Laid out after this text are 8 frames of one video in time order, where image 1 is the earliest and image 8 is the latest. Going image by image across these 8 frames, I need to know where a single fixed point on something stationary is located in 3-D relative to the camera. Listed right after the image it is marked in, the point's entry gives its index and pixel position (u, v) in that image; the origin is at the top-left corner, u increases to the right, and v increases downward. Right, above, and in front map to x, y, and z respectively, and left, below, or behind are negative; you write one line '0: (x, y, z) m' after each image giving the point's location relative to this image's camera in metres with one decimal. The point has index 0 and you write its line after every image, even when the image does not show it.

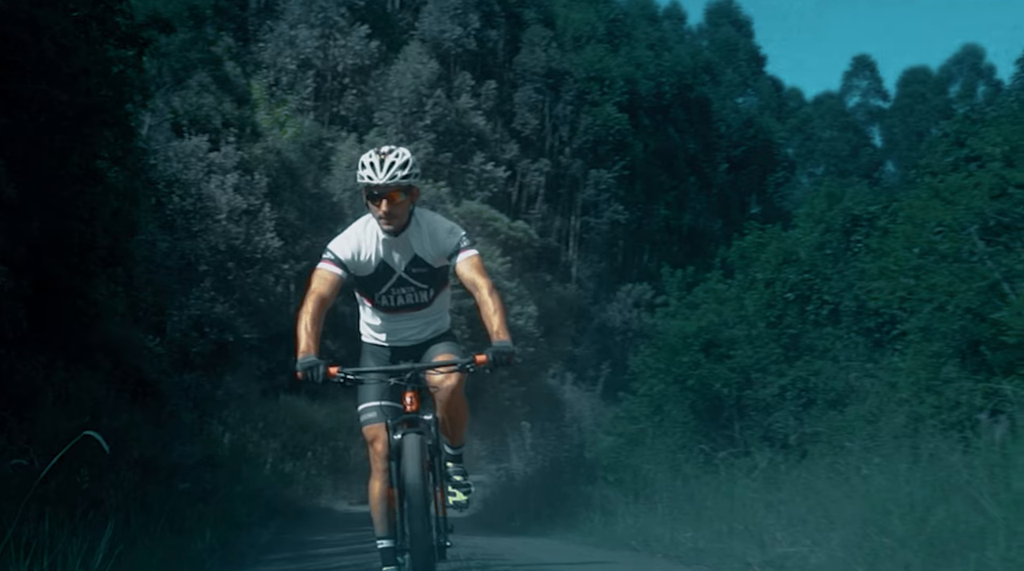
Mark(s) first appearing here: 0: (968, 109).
0: (+6.1, +2.4, +12.4) m
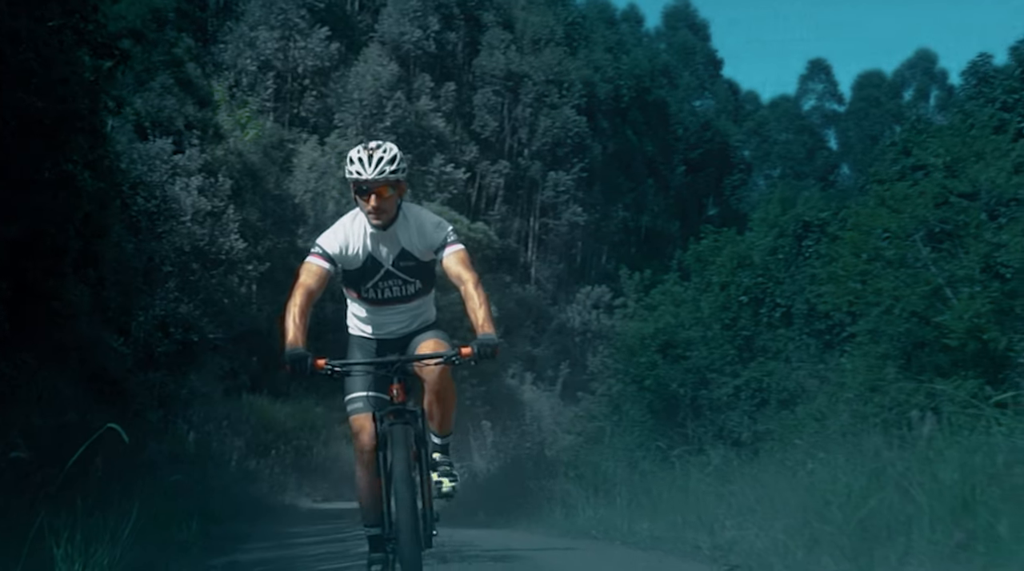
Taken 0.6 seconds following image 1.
0: (+5.6, +2.4, +13.0) m
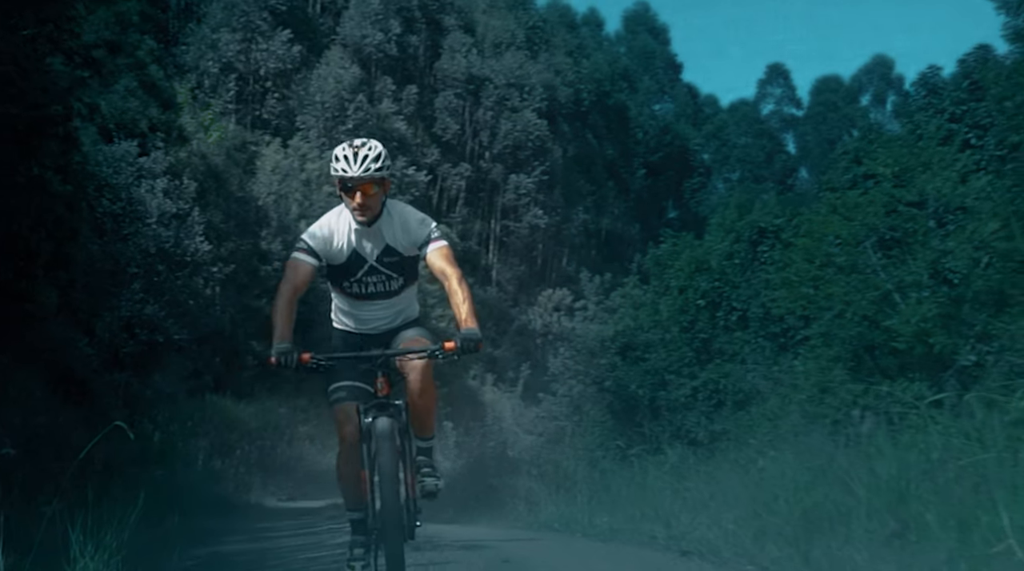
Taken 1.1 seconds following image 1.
0: (+5.1, +2.3, +13.4) m
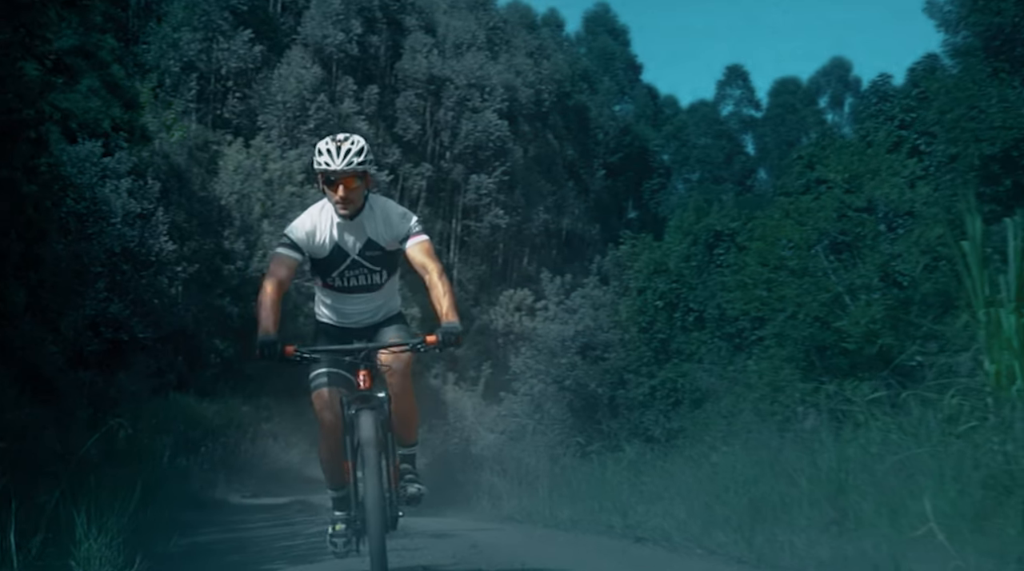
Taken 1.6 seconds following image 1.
0: (+4.6, +2.3, +13.9) m
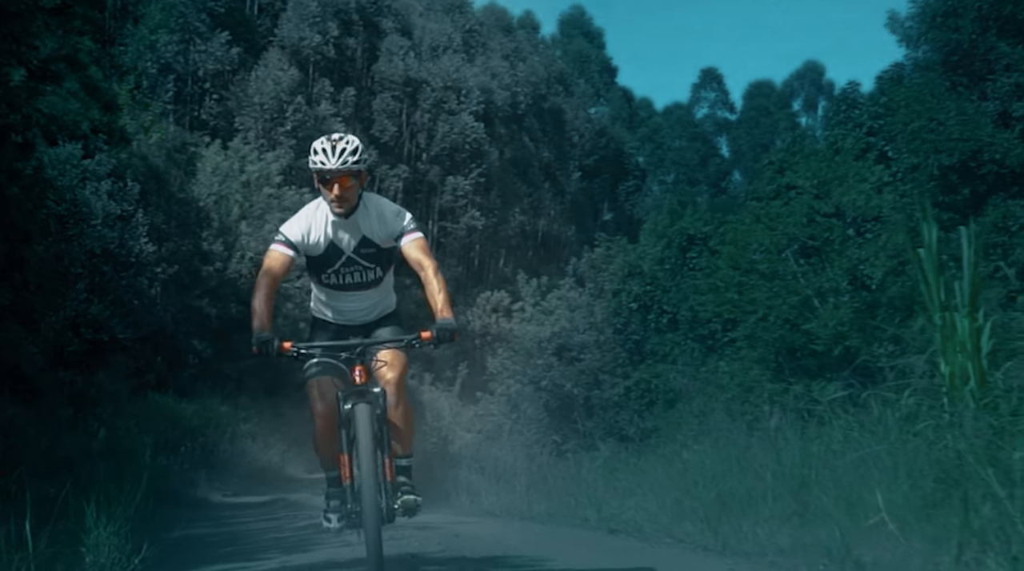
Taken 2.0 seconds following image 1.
0: (+4.3, +2.2, +14.3) m
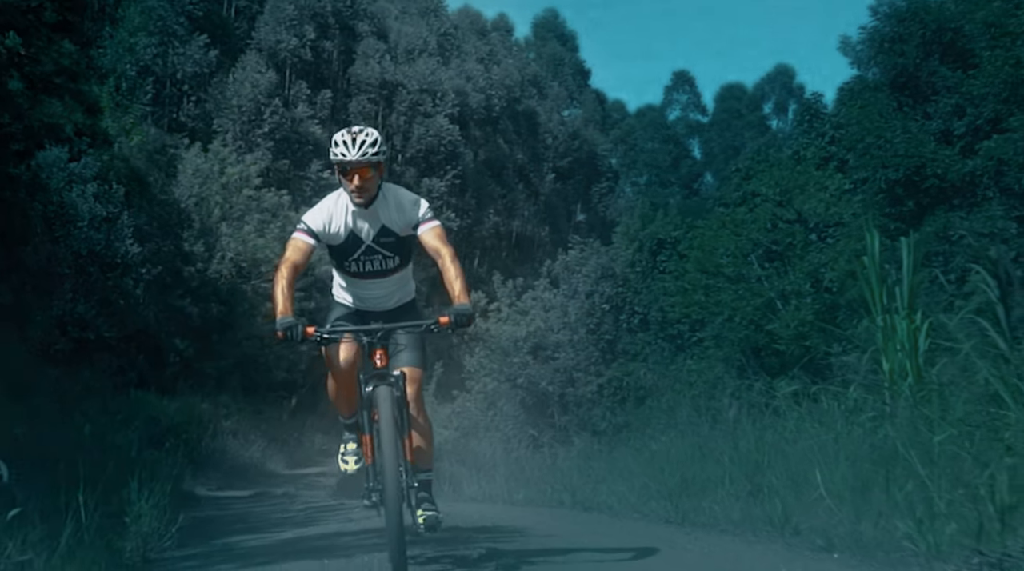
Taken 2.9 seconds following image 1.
0: (+3.9, +2.2, +14.9) m
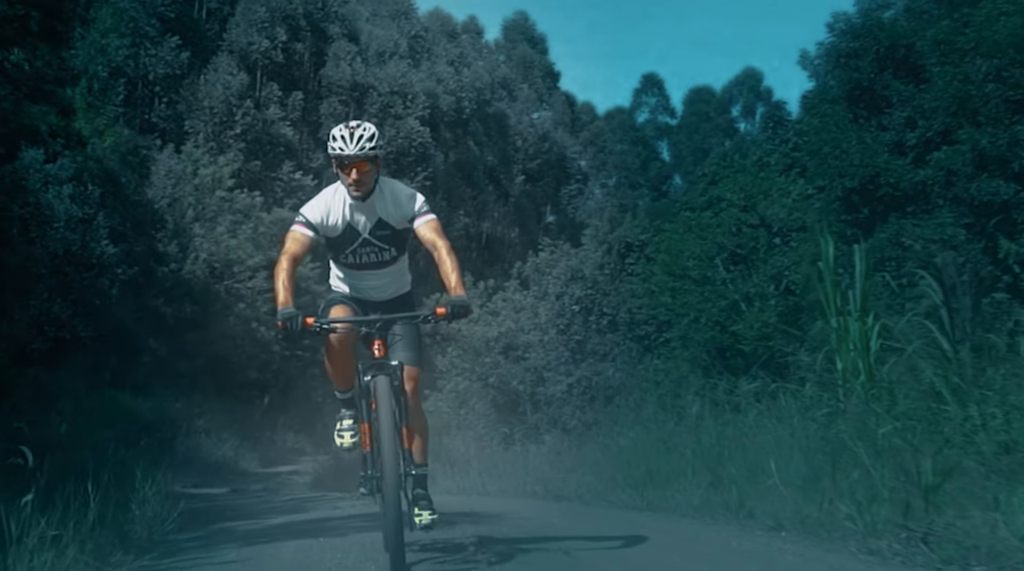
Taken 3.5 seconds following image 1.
0: (+3.5, +2.1, +15.4) m
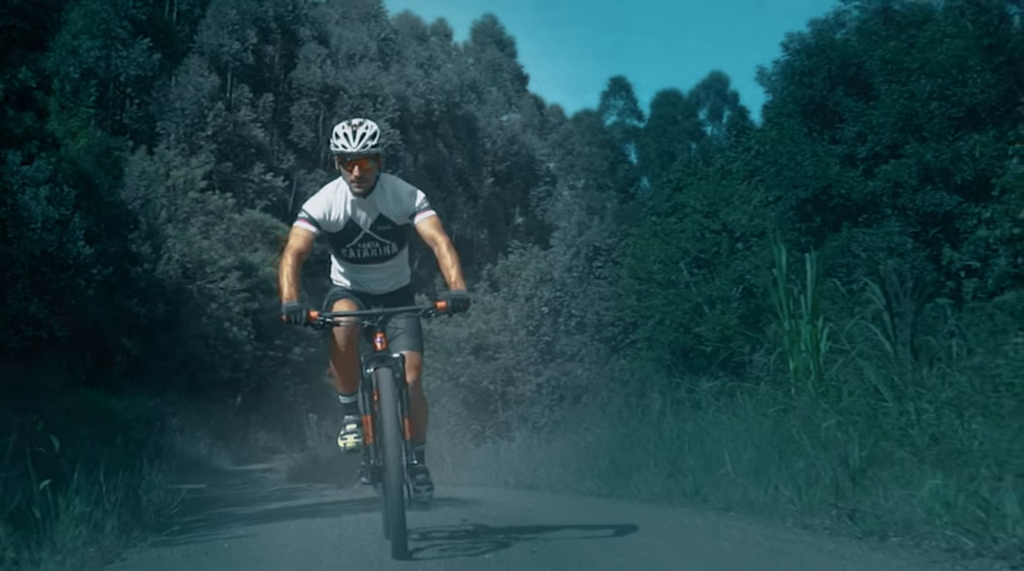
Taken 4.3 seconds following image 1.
0: (+3.0, +2.1, +15.9) m
